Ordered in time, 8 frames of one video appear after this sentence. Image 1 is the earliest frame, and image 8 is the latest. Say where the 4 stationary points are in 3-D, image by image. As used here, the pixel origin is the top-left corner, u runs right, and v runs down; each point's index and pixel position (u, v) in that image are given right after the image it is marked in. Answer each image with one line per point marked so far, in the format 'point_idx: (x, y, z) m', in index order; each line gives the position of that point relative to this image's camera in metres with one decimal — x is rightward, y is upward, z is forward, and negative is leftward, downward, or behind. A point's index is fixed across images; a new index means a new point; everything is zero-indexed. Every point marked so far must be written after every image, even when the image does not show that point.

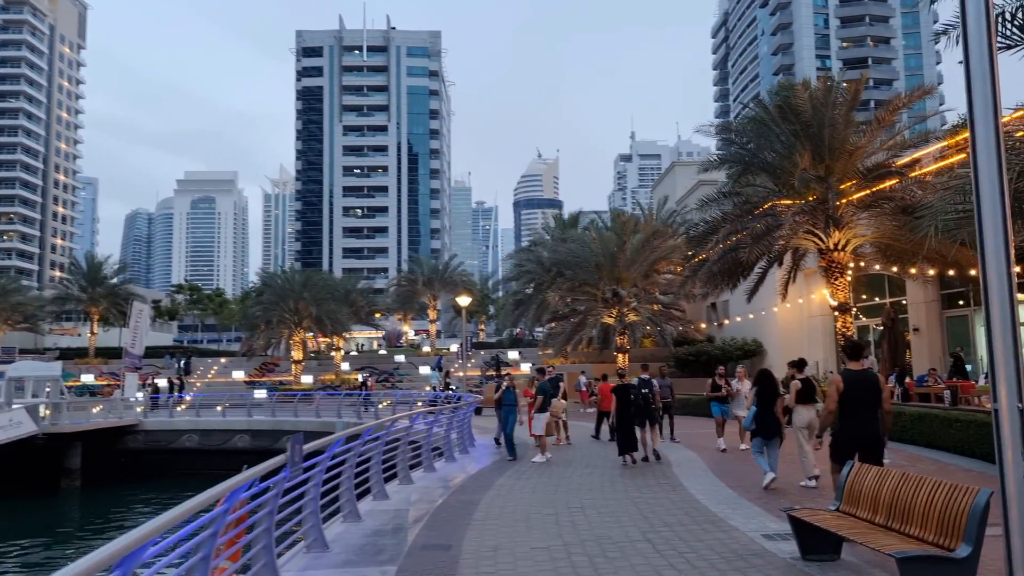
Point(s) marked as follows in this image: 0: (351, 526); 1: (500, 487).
0: (-1.7, -2.6, +7.8) m
1: (-0.2, -2.8, +10.3) m
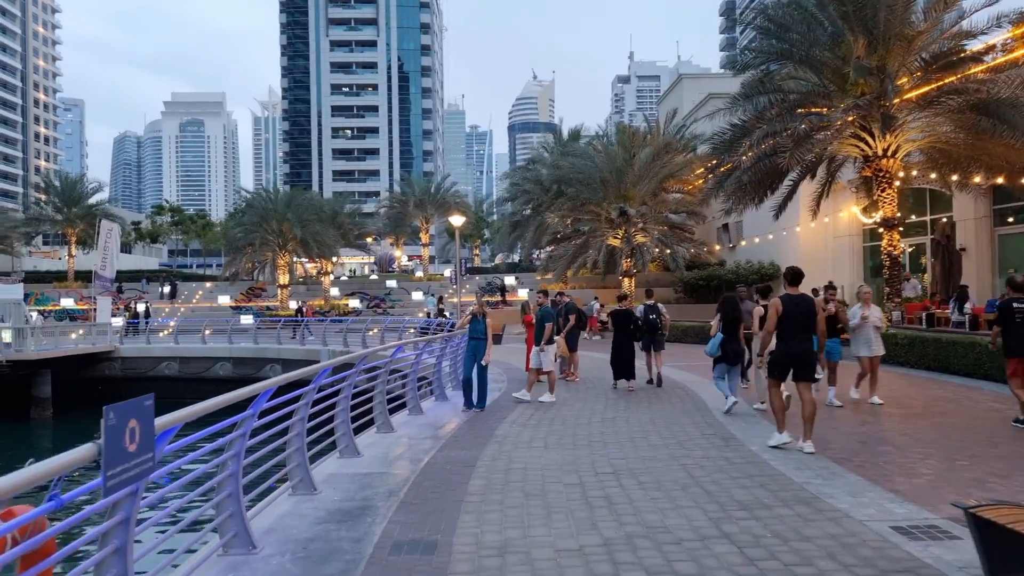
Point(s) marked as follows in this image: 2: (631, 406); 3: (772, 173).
0: (-1.6, -1.7, +5.6) m
1: (-0.1, -1.7, +8.1) m
2: (+1.8, -1.7, +10.8) m
3: (+6.4, +2.8, +17.7) m
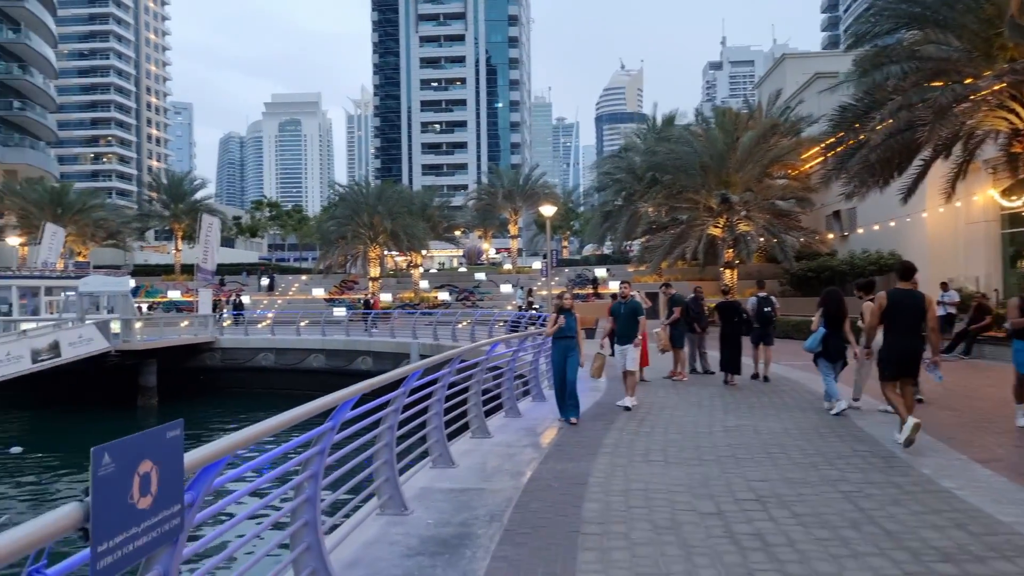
0: (-0.8, -1.6, +4.8) m
1: (+1.0, -1.6, +7.2) m
2: (+3.2, -1.6, +9.5) m
3: (+8.6, +3.0, +15.9) m
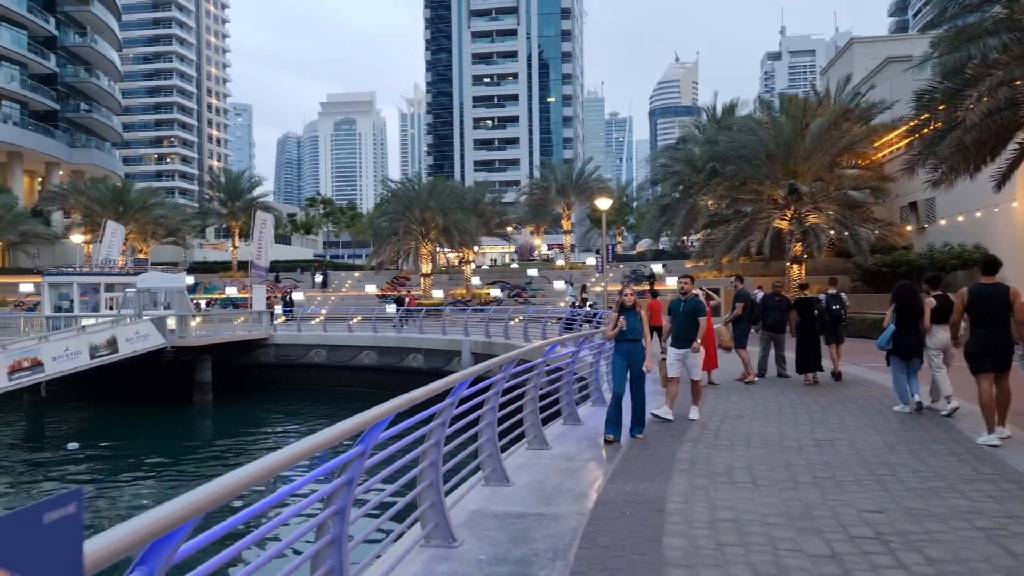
0: (-0.4, -1.6, +4.1) m
1: (+1.5, -1.6, +6.3) m
2: (+3.9, -1.5, +8.5) m
3: (+9.7, +3.1, +14.4) m
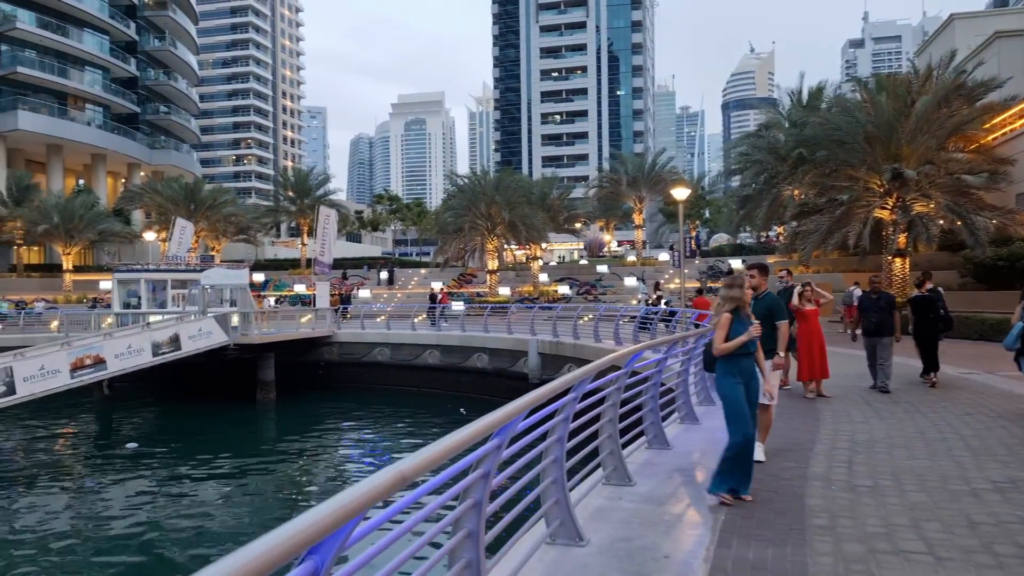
0: (-0.2, -1.5, +2.6) m
1: (+2.0, -1.5, +4.6) m
2: (+4.6, -1.5, +6.6) m
3: (+10.9, +3.2, +11.9) m
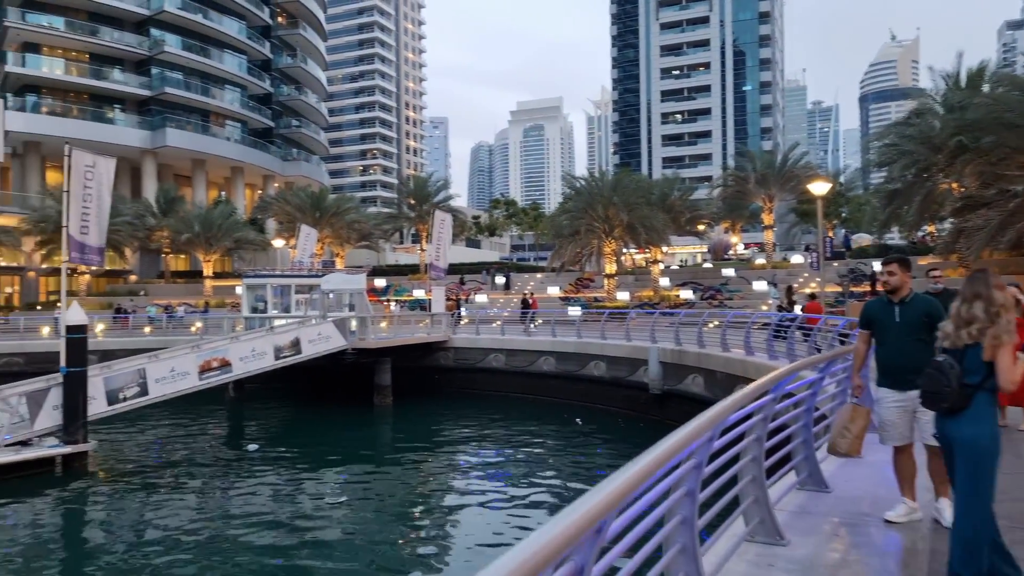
0: (+0.1, -1.5, +1.6) m
1: (+2.6, -1.5, +3.2) m
2: (+5.4, -1.5, +4.7) m
3: (+12.5, +3.1, +9.0) m
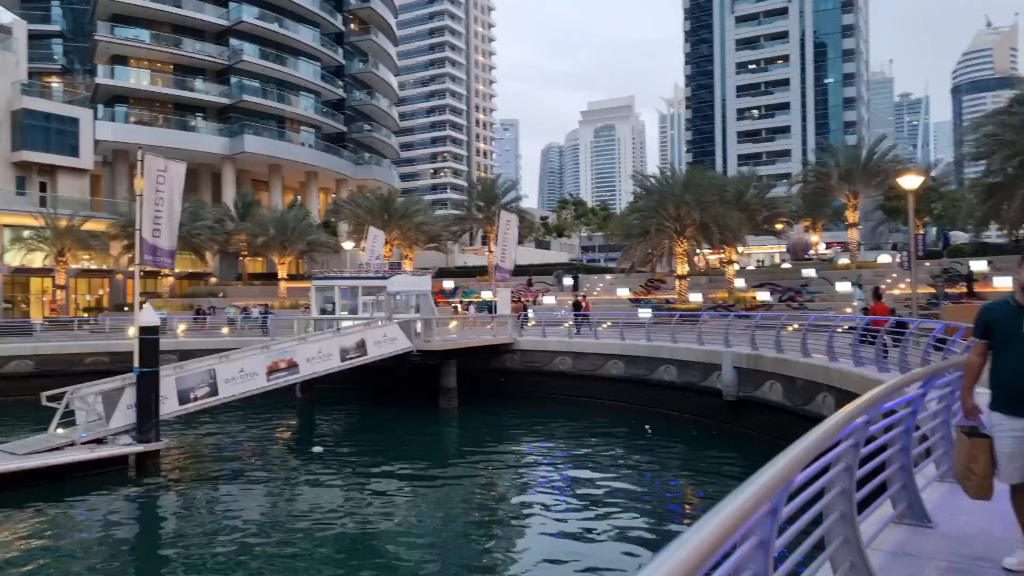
0: (0.0, -1.5, +1.0) m
1: (+2.6, -1.5, +2.3) m
2: (+5.6, -1.5, +3.6) m
3: (+13.1, +3.1, +7.1) m
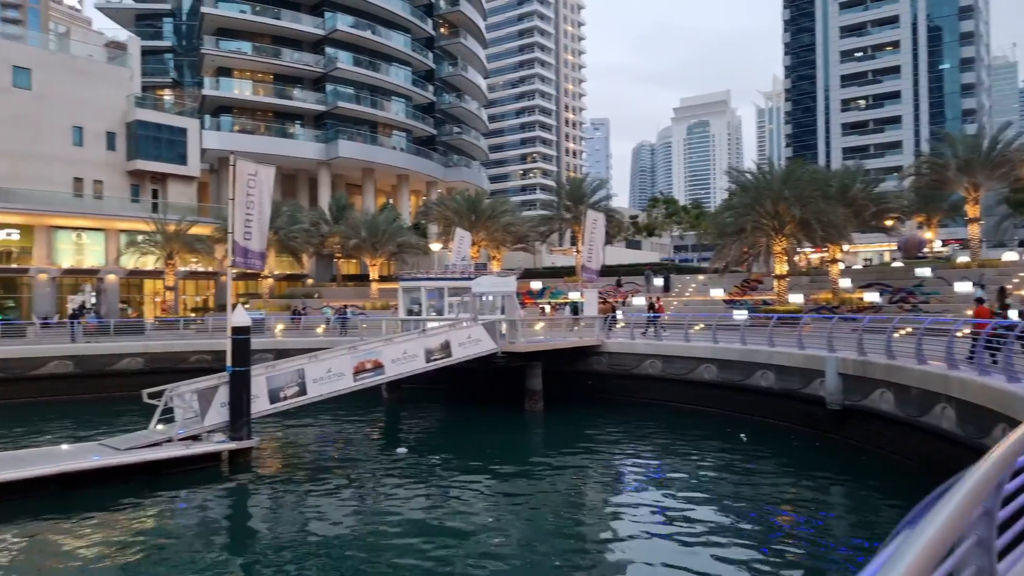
0: (-0.1, -1.5, +0.4) m
1: (+2.7, -1.5, +1.4) m
2: (+5.8, -1.5, +2.3) m
3: (+13.7, +3.1, +4.9) m
